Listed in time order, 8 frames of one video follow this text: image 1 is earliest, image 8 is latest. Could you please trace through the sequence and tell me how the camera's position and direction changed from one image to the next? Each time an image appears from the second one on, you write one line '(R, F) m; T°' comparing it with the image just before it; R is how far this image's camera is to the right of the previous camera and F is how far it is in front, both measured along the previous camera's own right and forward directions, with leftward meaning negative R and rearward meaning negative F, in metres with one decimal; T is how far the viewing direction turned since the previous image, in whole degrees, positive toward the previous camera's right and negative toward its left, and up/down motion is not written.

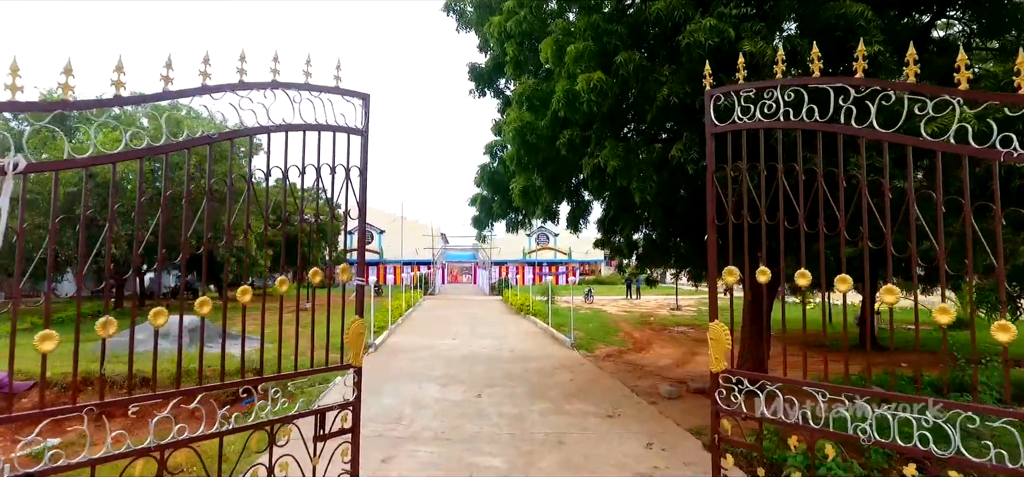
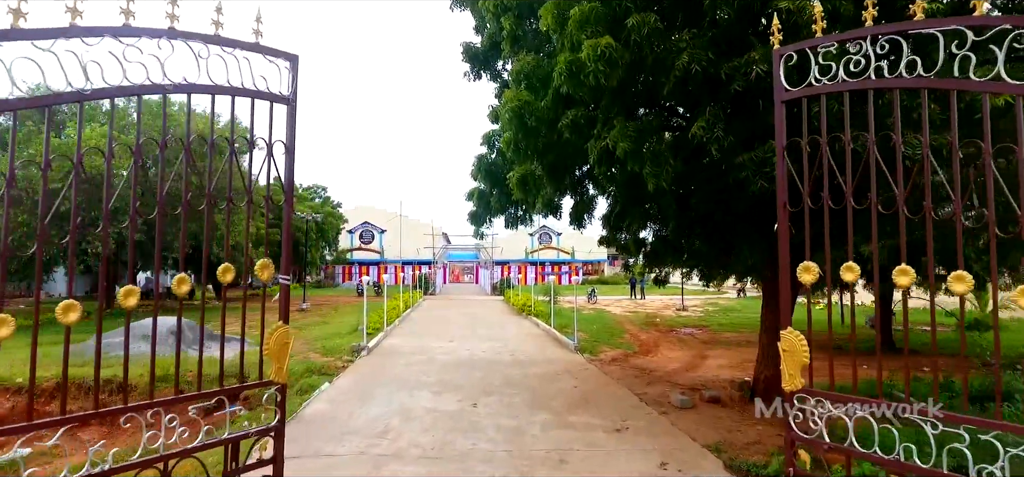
(0.0, +0.6) m; 0°
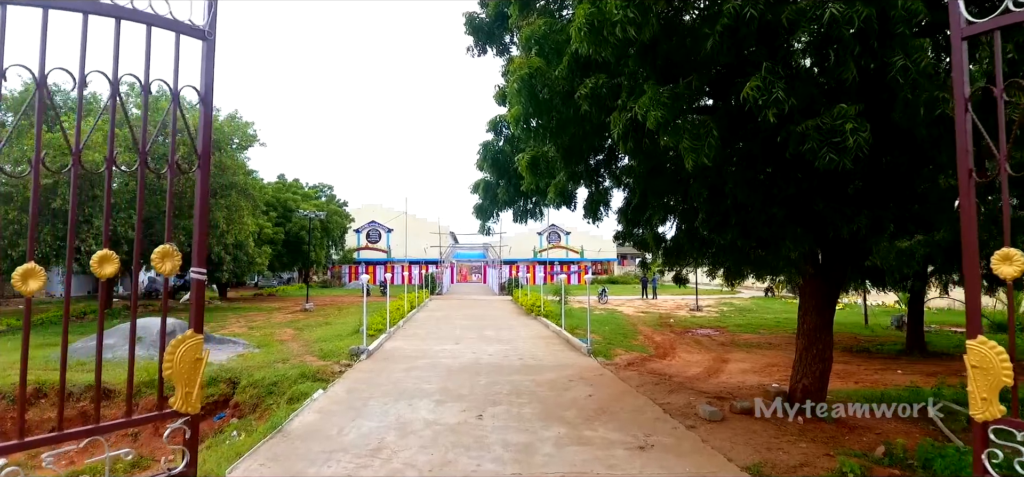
(0.0, +0.7) m; -1°
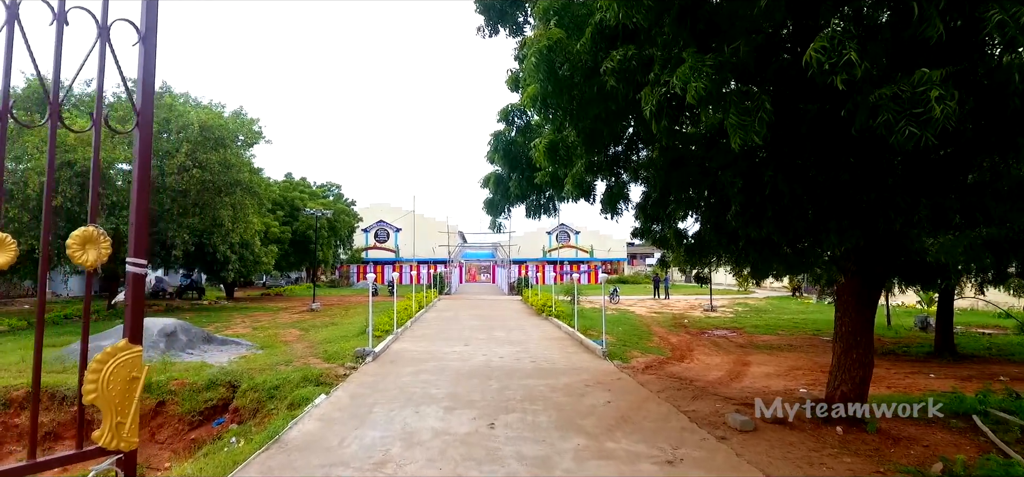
(-0.1, +0.4) m; -1°
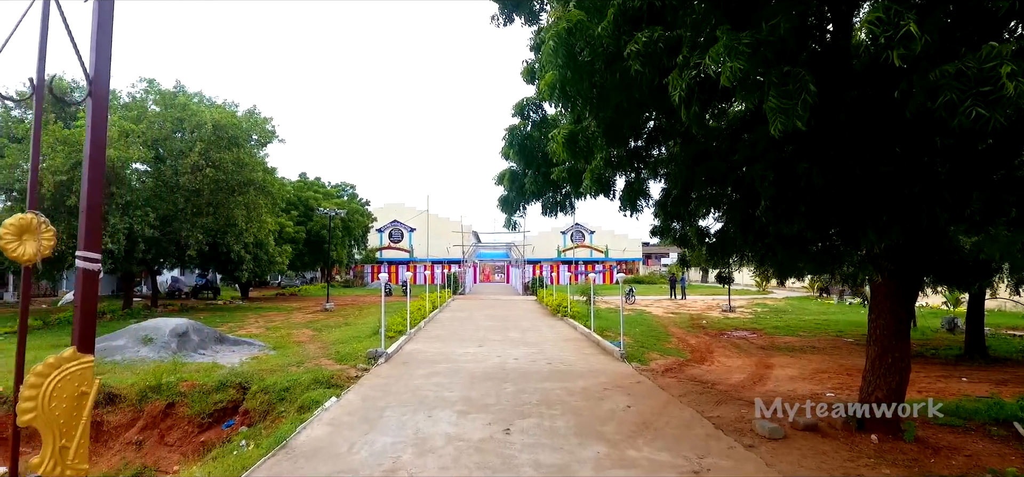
(0.0, +0.2) m; -1°
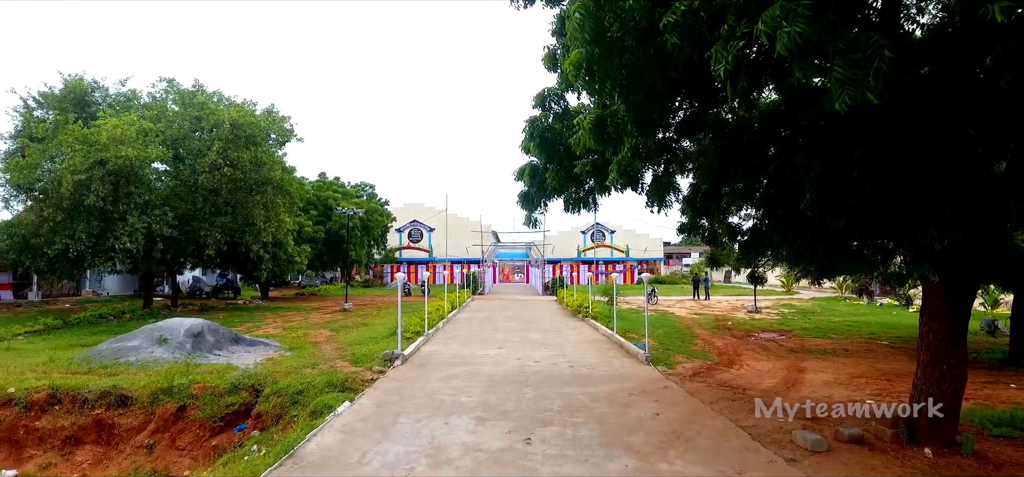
(0.0, +0.3) m; -2°
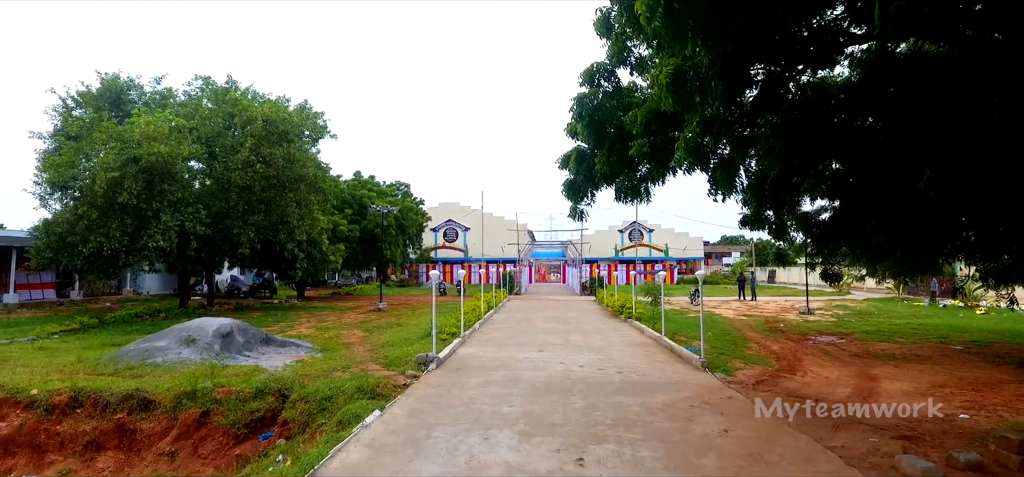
(-0.1, +0.7) m; -3°
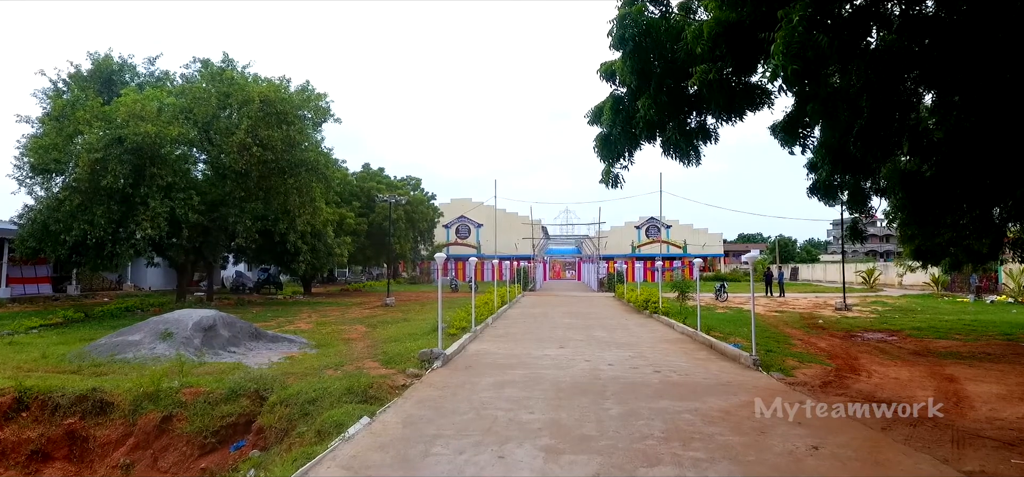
(-0.1, +1.2) m; -1°
